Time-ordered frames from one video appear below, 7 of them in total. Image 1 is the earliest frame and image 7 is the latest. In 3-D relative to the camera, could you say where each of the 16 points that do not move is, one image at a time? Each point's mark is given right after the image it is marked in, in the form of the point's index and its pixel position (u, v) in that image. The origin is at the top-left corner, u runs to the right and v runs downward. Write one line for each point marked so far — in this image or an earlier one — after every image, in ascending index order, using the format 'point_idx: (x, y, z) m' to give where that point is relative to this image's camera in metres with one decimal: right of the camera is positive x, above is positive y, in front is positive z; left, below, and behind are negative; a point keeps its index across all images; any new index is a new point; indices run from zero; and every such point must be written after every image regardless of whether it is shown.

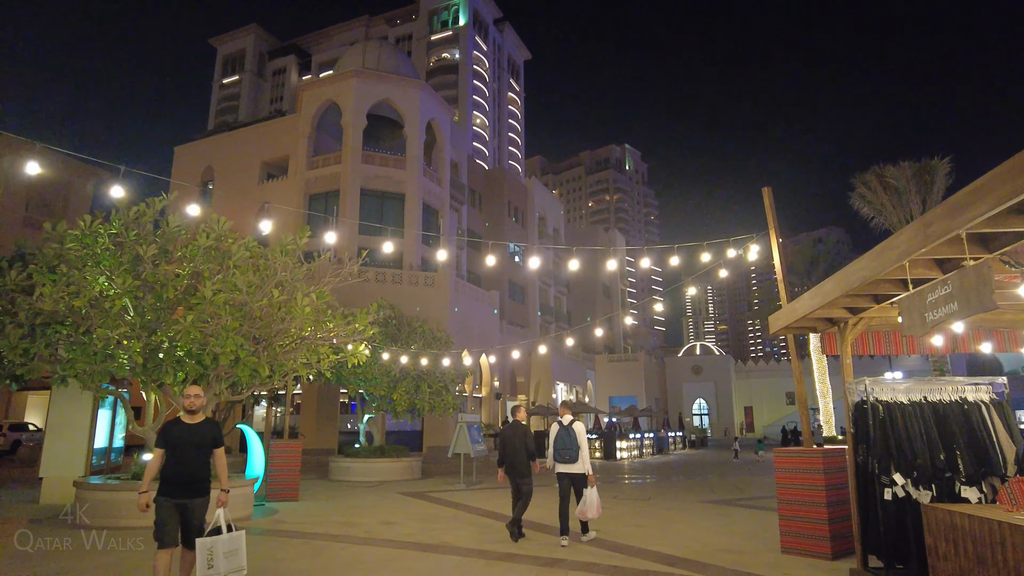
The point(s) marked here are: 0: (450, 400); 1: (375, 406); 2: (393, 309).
0: (-1.7, -2.9, +17.9) m
1: (-3.4, -3.1, +17.1) m
2: (-3.5, -0.6, +19.3) m
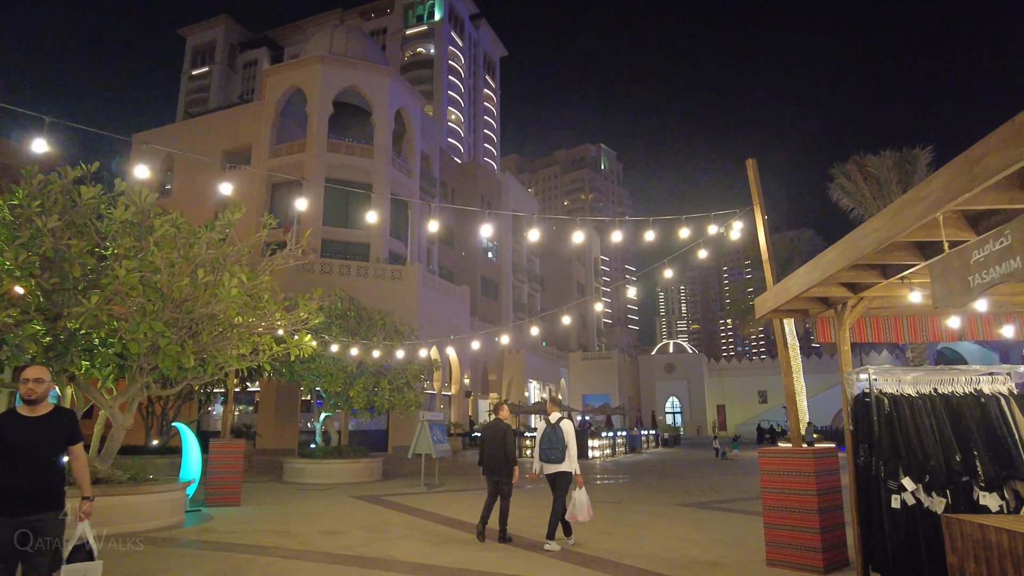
0: (-2.5, -2.7, +16.8) m
1: (-4.3, -2.8, +16.0) m
2: (-4.4, -0.3, +18.3) m
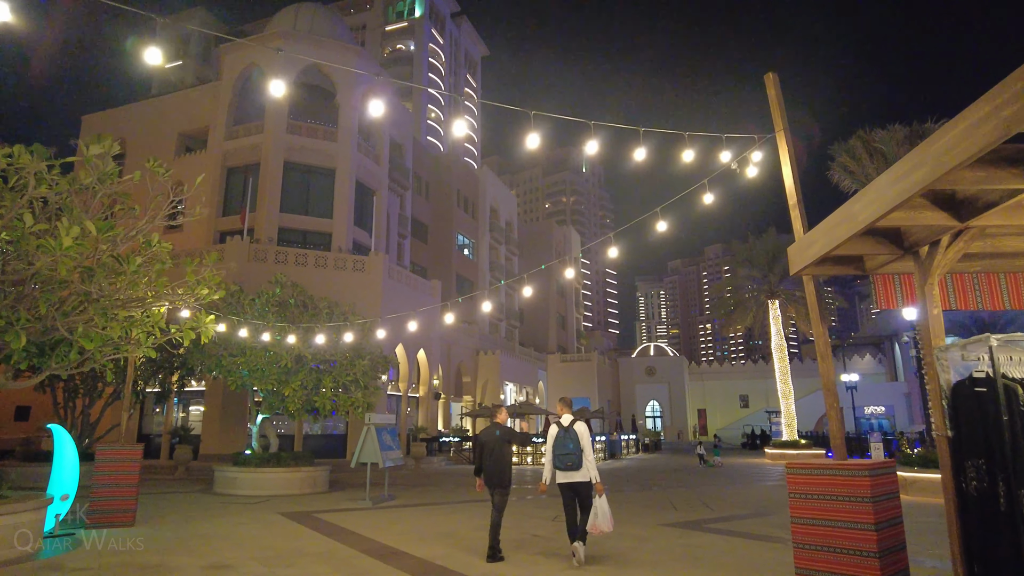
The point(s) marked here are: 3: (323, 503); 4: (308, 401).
0: (-3.3, -2.3, +14.7) m
1: (-5.1, -2.5, +13.8) m
2: (-5.2, +0.1, +16.1) m
3: (-3.7, -4.2, +12.9) m
4: (-4.3, -2.4, +13.9) m
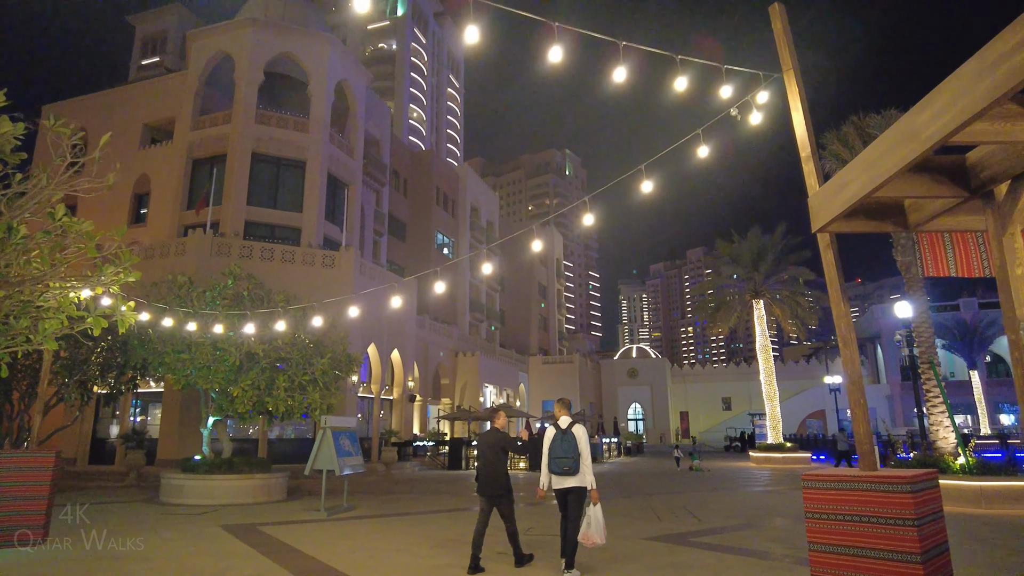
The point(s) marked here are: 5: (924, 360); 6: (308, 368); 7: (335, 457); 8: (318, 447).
0: (-3.9, -2.2, +13.6) m
1: (-5.6, -2.3, +12.6) m
2: (-5.8, +0.2, +14.9) m
3: (-4.2, -4.0, +11.7) m
4: (-4.9, -2.2, +12.7) m
5: (+8.8, -1.6, +14.3) m
6: (-4.2, -1.6, +13.5) m
7: (-3.1, -2.9, +11.6) m
8: (-3.4, -2.8, +11.8) m
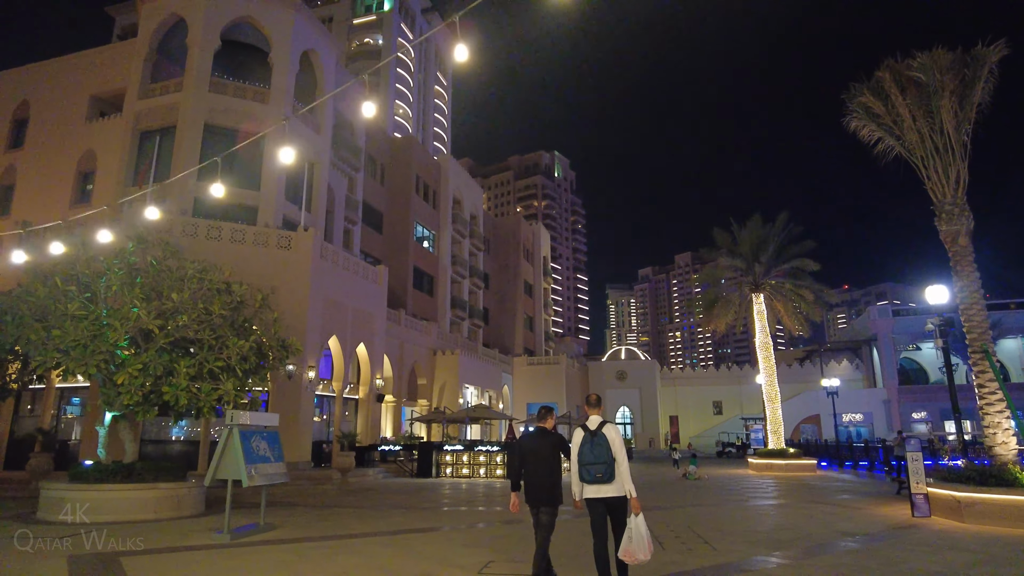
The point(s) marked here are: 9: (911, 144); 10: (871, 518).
0: (-4.5, -1.6, +10.9) m
1: (-6.2, -1.7, +10.0) m
2: (-6.4, +0.8, +12.2) m
3: (-4.7, -3.4, +9.1) m
4: (-5.4, -1.6, +10.1) m
5: (+8.2, -1.1, +11.8) m
6: (-4.7, -1.1, +10.9) m
7: (-3.6, -2.4, +9.0) m
8: (-4.0, -2.2, +9.2) m
9: (+7.7, +2.8, +12.9) m
10: (+6.3, -4.0, +11.7) m
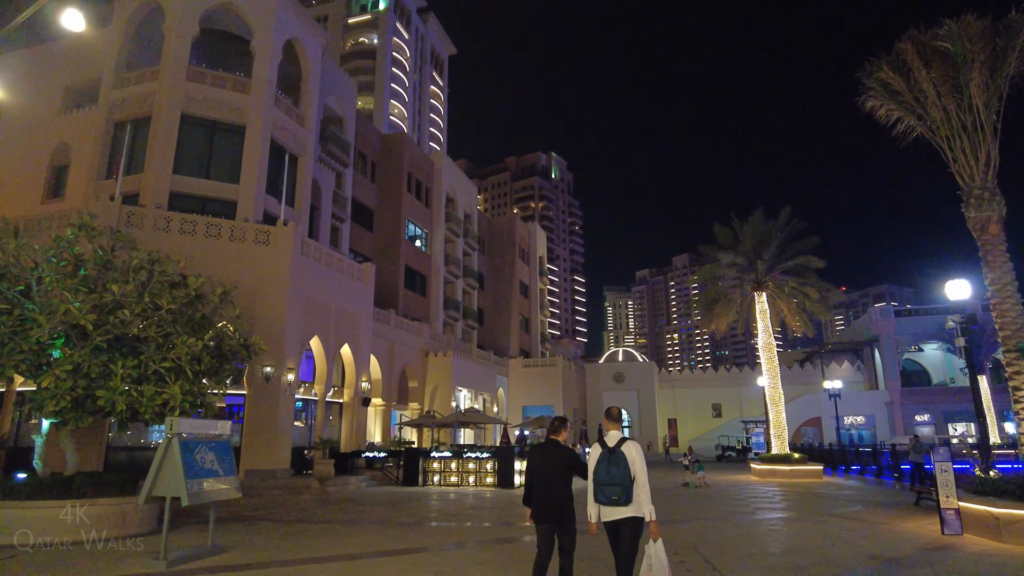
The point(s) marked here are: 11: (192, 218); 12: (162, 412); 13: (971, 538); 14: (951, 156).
0: (-4.7, -1.5, +9.8) m
1: (-6.4, -1.6, +8.8) m
2: (-6.6, +0.9, +11.1) m
3: (-5.0, -3.3, +7.9) m
4: (-5.6, -1.5, +8.9) m
5: (+8.0, -1.0, +10.7) m
6: (-5.0, -0.9, +9.7) m
7: (-3.8, -2.2, +7.8) m
8: (-4.2, -2.1, +8.0) m
9: (+7.4, +2.9, +11.8) m
10: (+6.1, -3.9, +10.6) m
11: (-9.6, +2.1, +20.3) m
12: (-4.8, -1.7, +9.5) m
13: (+6.9, -3.7, +10.0) m
14: (+7.7, +2.3, +11.6) m
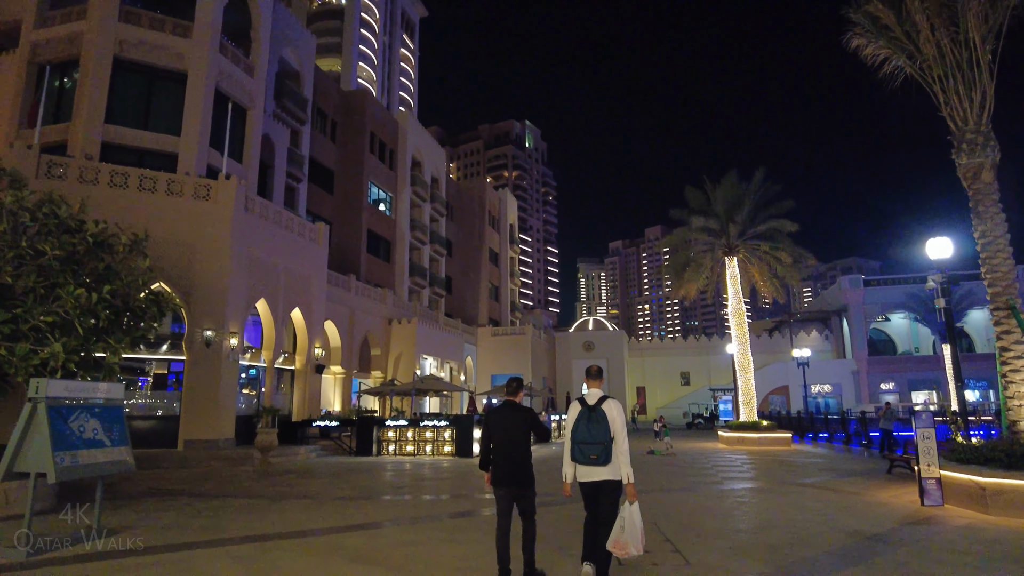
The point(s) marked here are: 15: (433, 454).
0: (-5.4, -0.8, +8.4) m
1: (-7.1, -0.9, +7.4) m
2: (-7.4, +1.7, +9.6) m
3: (-5.7, -2.6, +6.6) m
4: (-6.4, -0.8, +7.5) m
5: (+7.2, -0.3, +9.9) m
6: (-5.7, -0.2, +8.3) m
7: (-4.5, -1.6, +6.6) m
8: (-4.9, -1.5, +6.7) m
9: (+6.6, +3.6, +10.7) m
10: (+5.3, -3.2, +9.8) m
11: (-10.8, +3.3, +18.6) m
12: (-5.6, -1.0, +8.2) m
13: (+6.1, -3.1, +9.2) m
14: (+6.9, +3.0, +10.6) m
15: (-2.3, -4.9, +19.9) m
